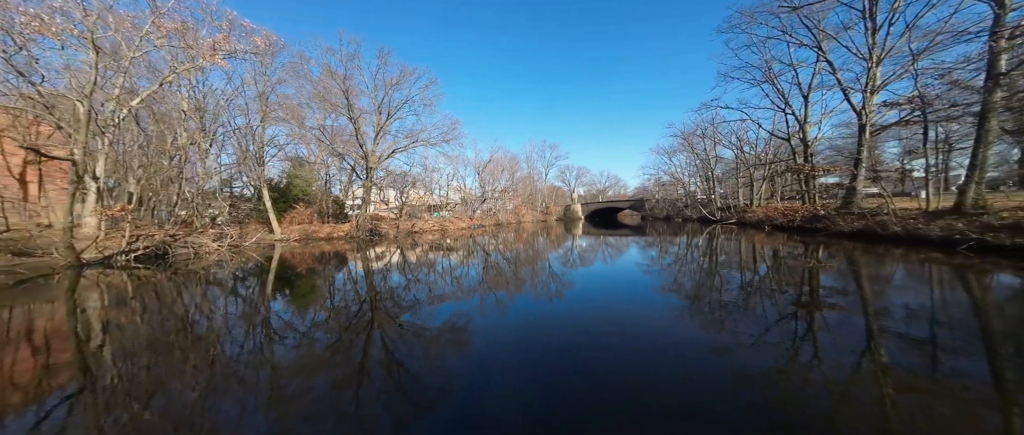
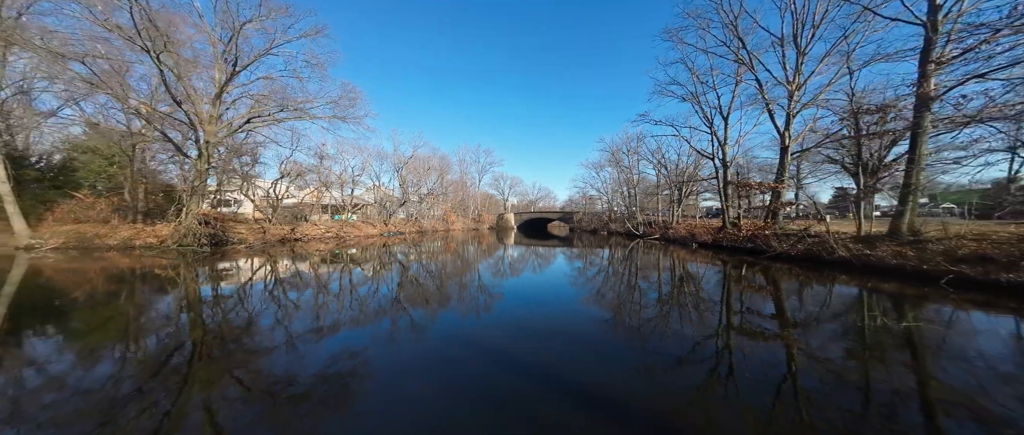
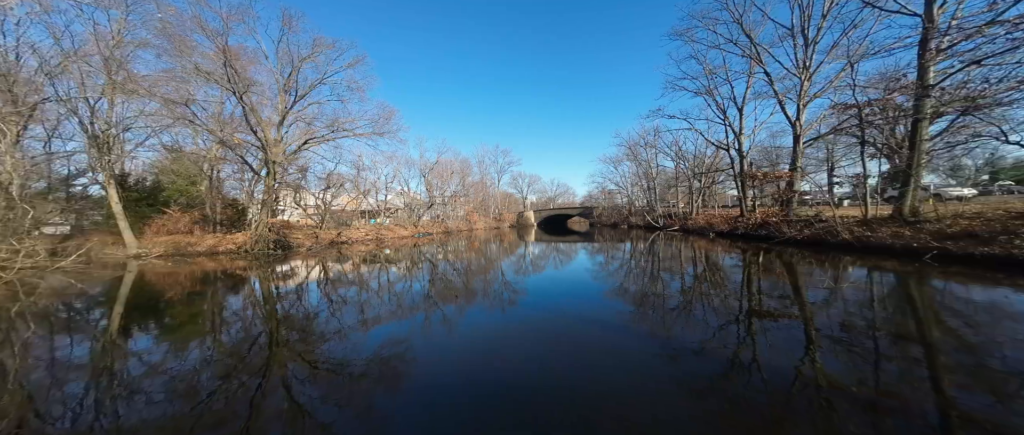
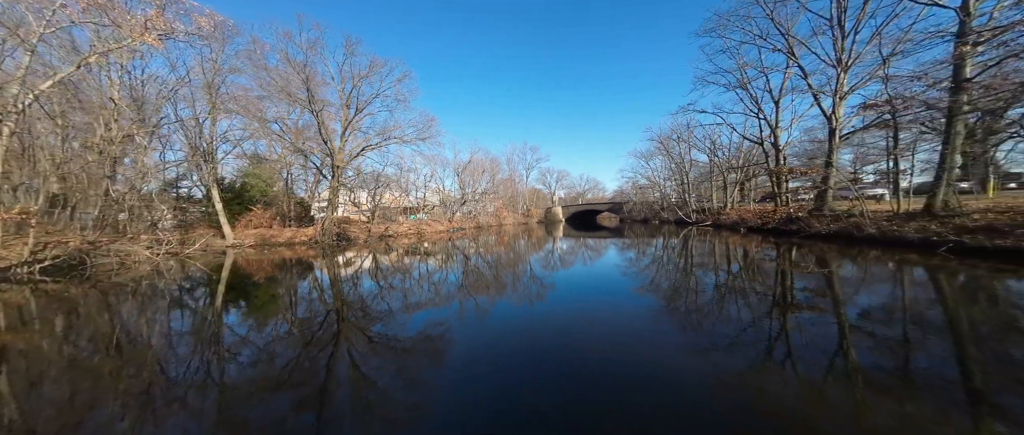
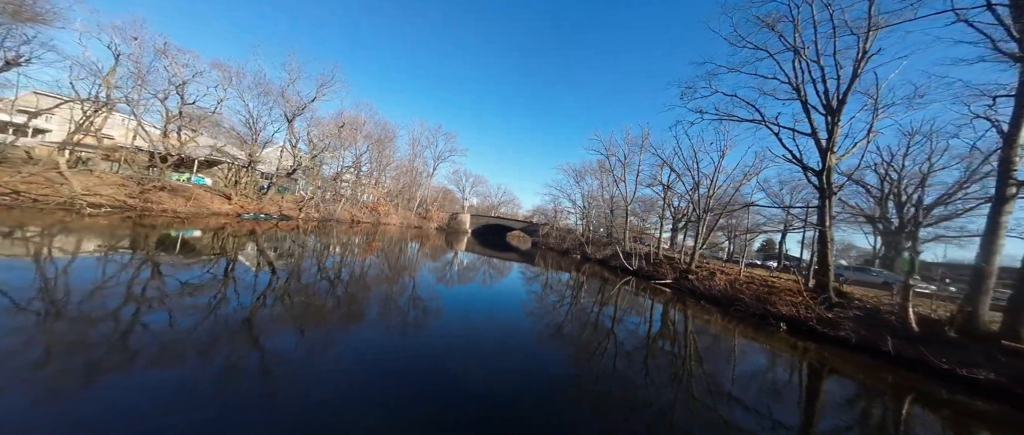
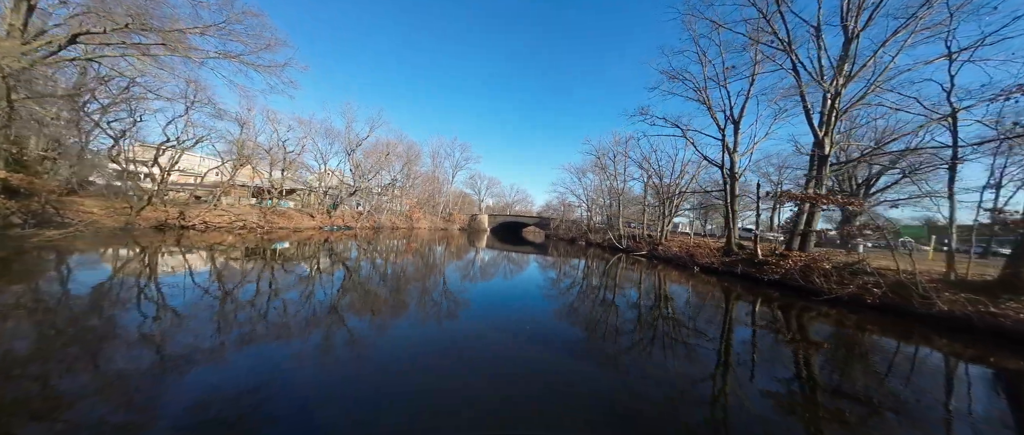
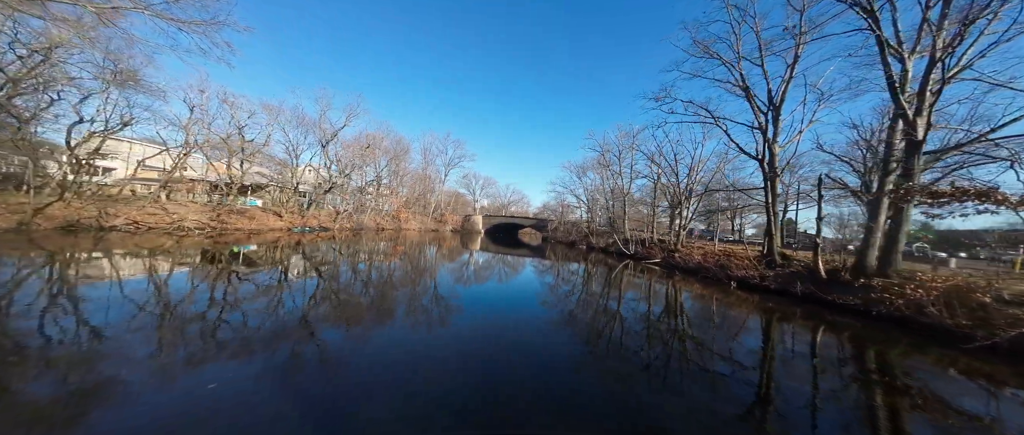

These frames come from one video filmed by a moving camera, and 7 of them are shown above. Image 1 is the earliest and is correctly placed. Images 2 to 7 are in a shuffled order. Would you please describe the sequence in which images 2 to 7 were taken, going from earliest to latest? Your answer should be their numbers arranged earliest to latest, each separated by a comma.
4, 3, 2, 6, 7, 5
